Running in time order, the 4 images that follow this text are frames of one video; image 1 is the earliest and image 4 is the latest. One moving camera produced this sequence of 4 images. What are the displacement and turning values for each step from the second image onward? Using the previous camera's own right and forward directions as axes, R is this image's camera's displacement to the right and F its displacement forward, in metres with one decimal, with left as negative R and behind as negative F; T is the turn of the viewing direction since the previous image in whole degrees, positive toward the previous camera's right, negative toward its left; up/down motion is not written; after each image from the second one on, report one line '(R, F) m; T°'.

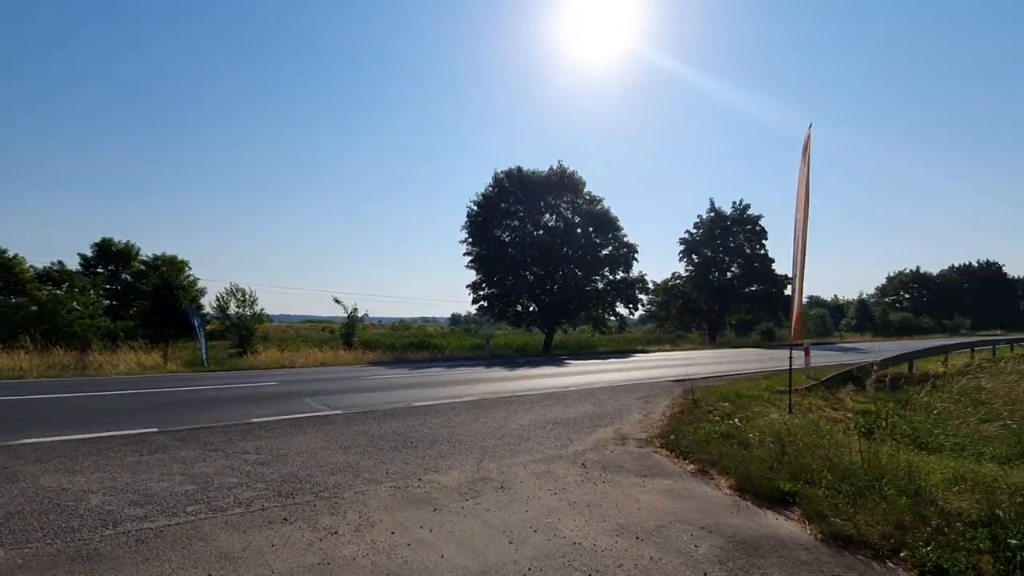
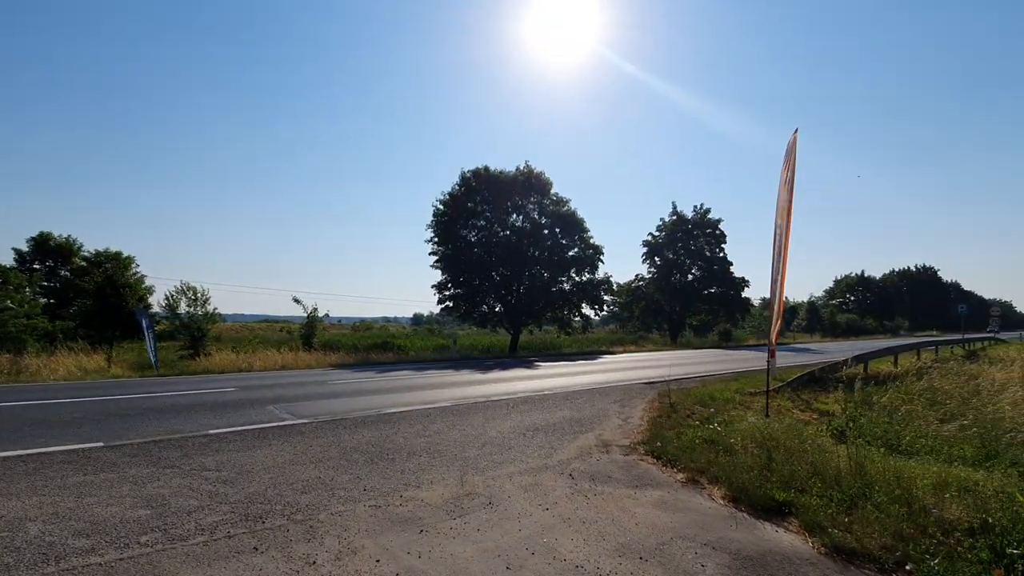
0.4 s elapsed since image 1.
(-0.3, +0.3) m; +4°
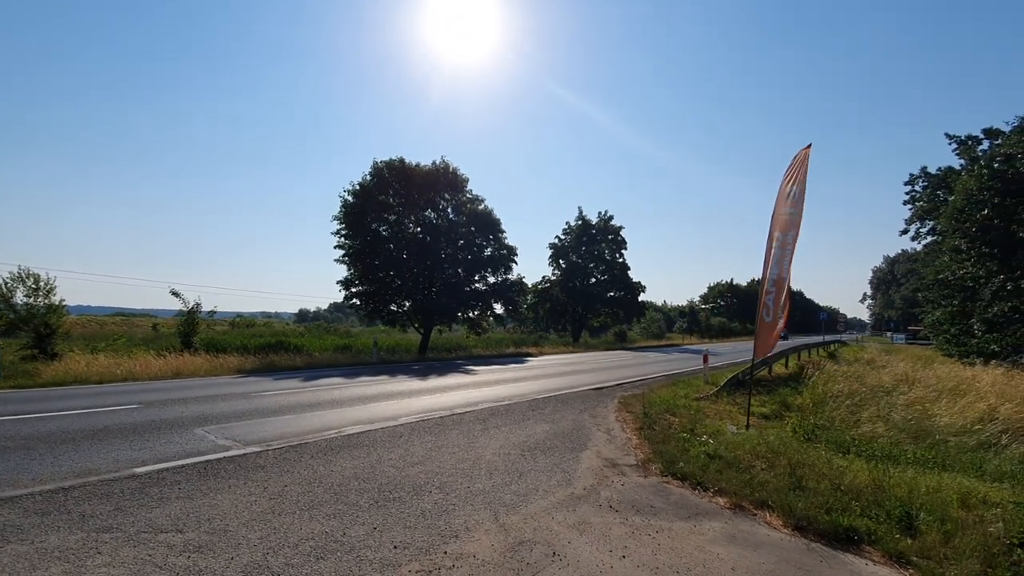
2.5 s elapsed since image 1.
(-1.6, +1.0) m; +12°
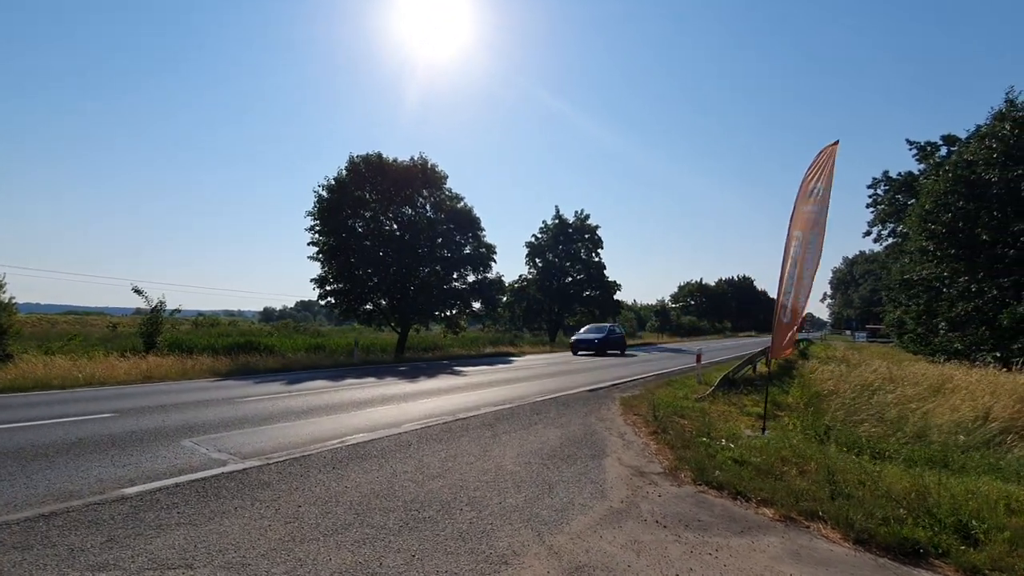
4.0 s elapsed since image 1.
(-0.7, +0.5) m; +3°
